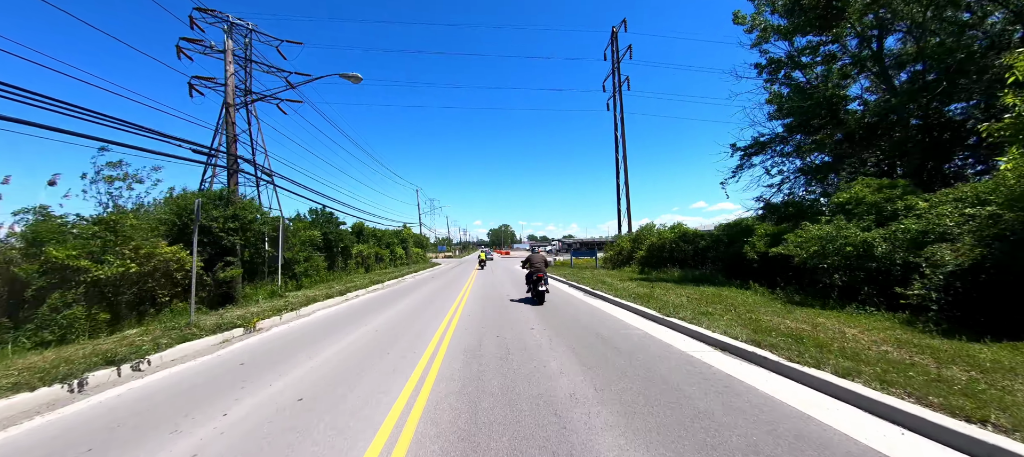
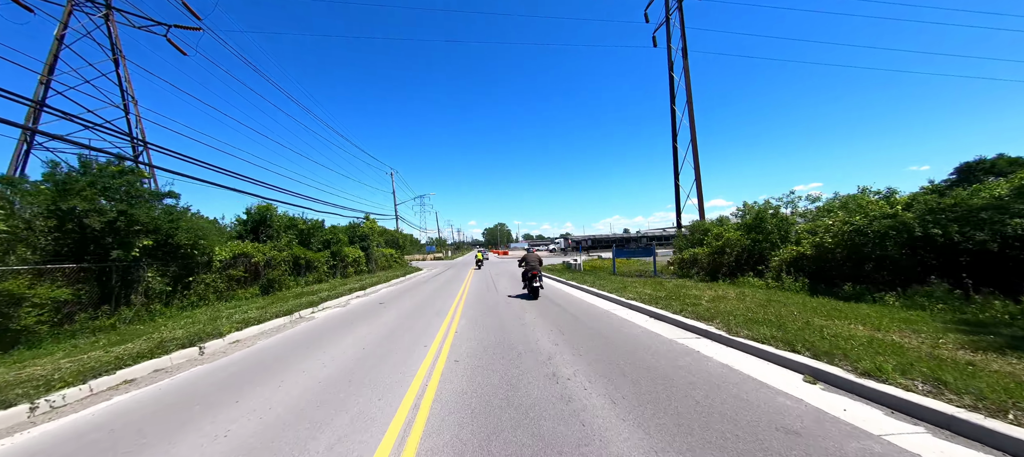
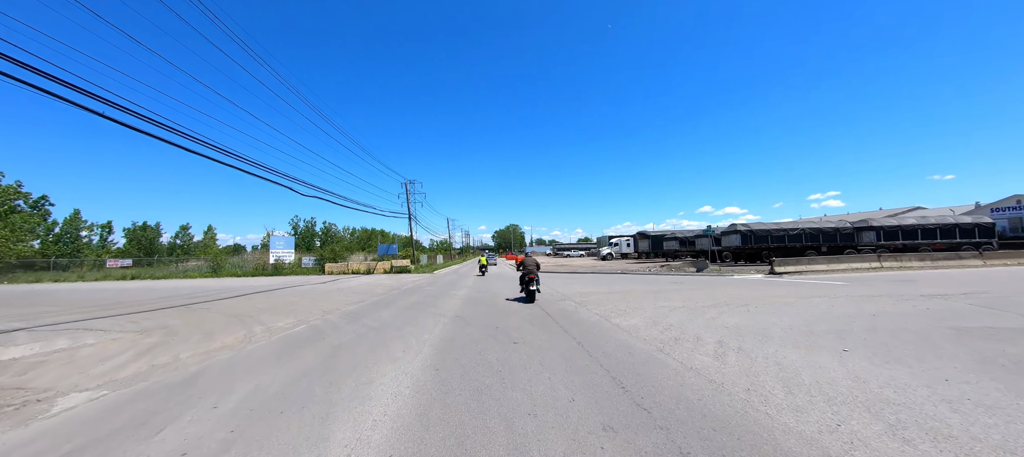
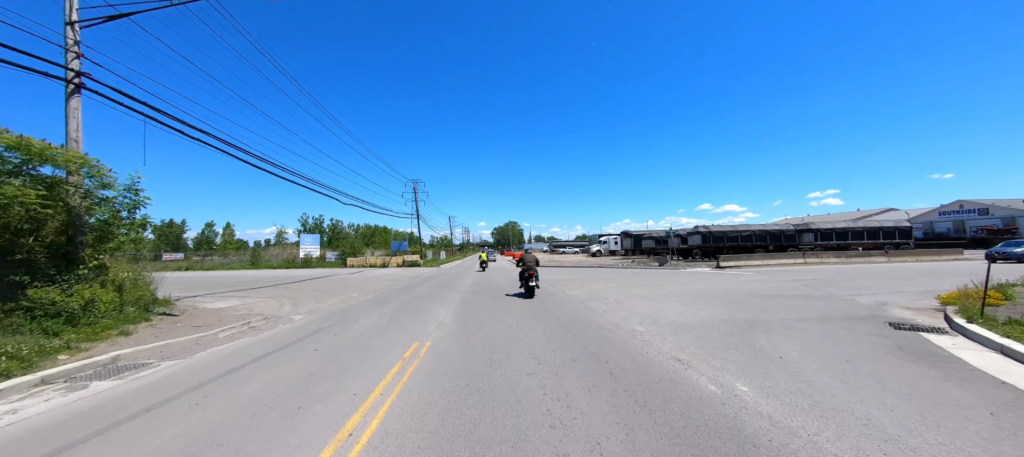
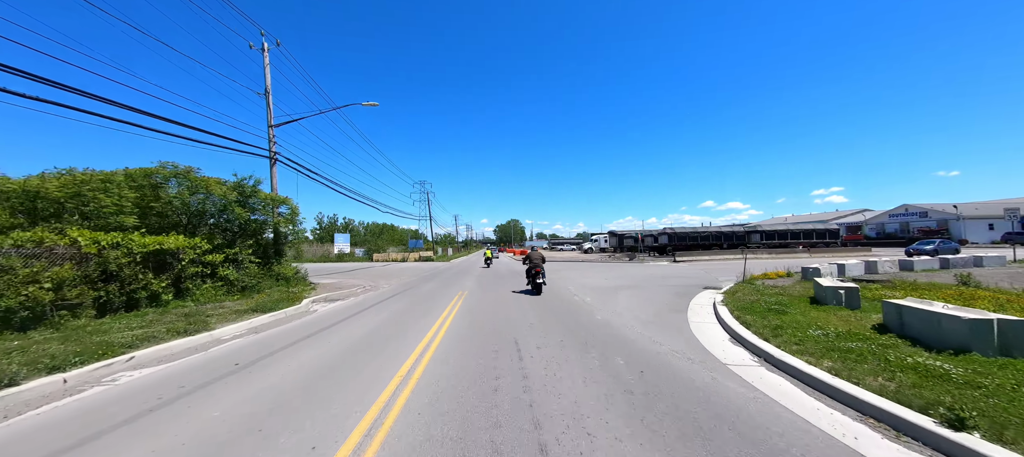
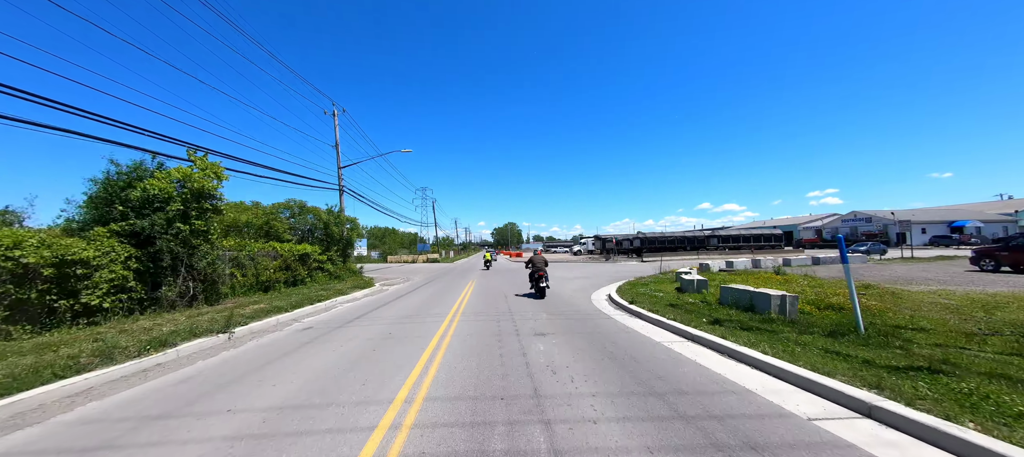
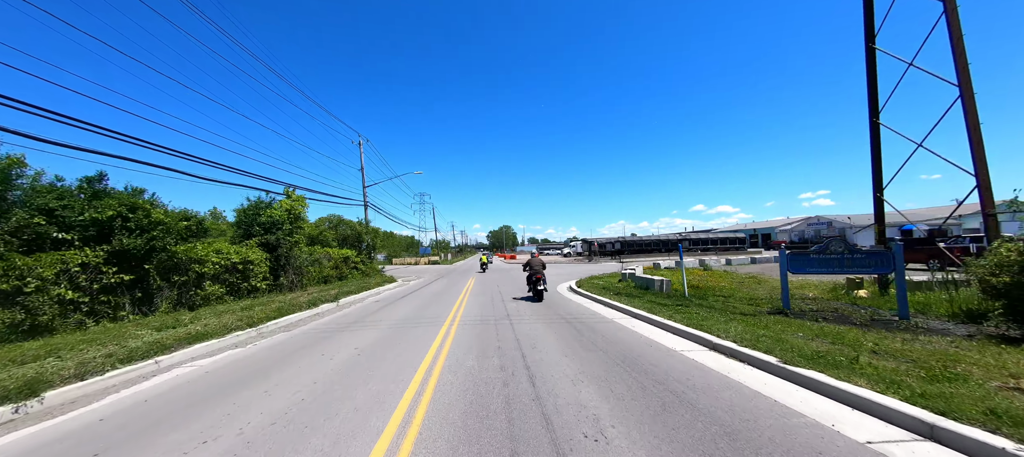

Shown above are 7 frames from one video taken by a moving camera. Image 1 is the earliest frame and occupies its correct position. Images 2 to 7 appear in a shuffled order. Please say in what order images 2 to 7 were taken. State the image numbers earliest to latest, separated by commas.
2, 7, 6, 5, 4, 3
